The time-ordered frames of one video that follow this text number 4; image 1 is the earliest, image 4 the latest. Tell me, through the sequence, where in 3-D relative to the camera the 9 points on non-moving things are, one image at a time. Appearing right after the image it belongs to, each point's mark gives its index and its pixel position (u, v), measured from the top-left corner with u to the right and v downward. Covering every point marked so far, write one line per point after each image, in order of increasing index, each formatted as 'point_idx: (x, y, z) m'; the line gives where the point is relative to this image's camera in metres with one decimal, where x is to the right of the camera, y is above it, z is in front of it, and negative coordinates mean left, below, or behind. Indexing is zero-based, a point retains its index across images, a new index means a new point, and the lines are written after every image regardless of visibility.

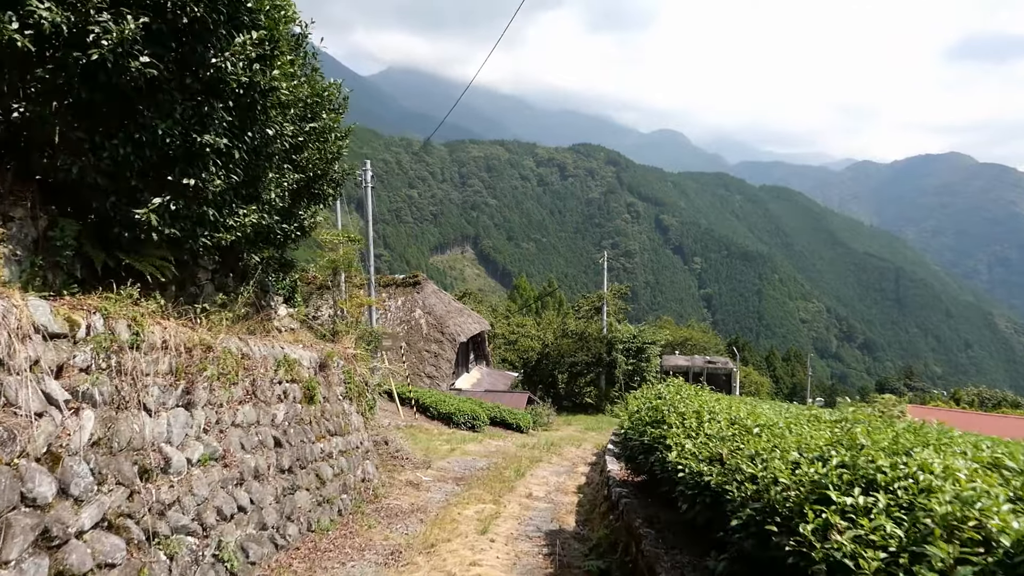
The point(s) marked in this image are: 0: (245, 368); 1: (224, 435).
0: (-2.1, -0.6, +5.7) m
1: (-2.1, -1.0, +5.1) m
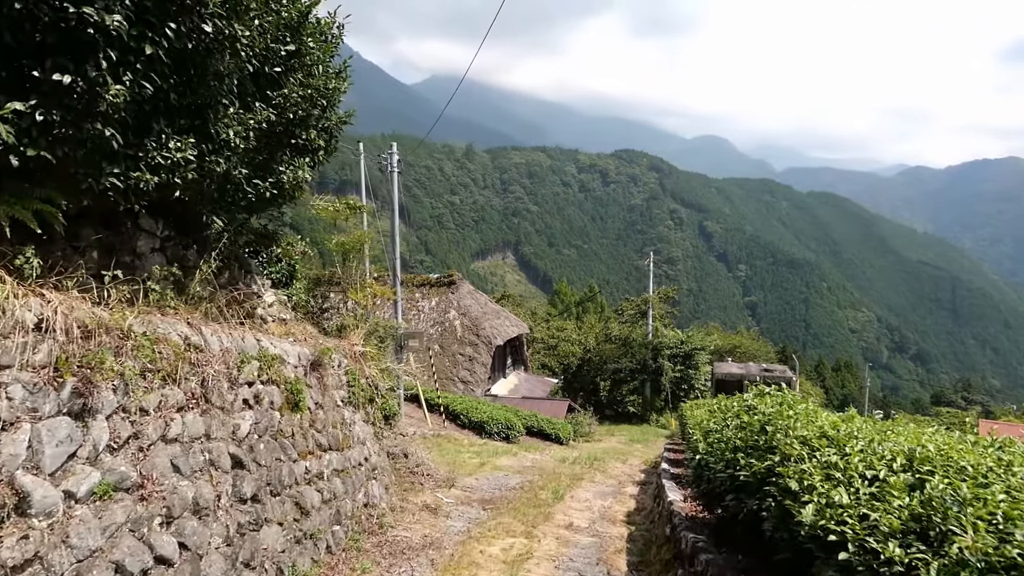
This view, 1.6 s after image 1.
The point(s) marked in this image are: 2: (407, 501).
0: (-1.9, -0.4, +4.2) m
1: (-1.9, -0.9, +3.6) m
2: (-1.1, -2.3, +7.7) m
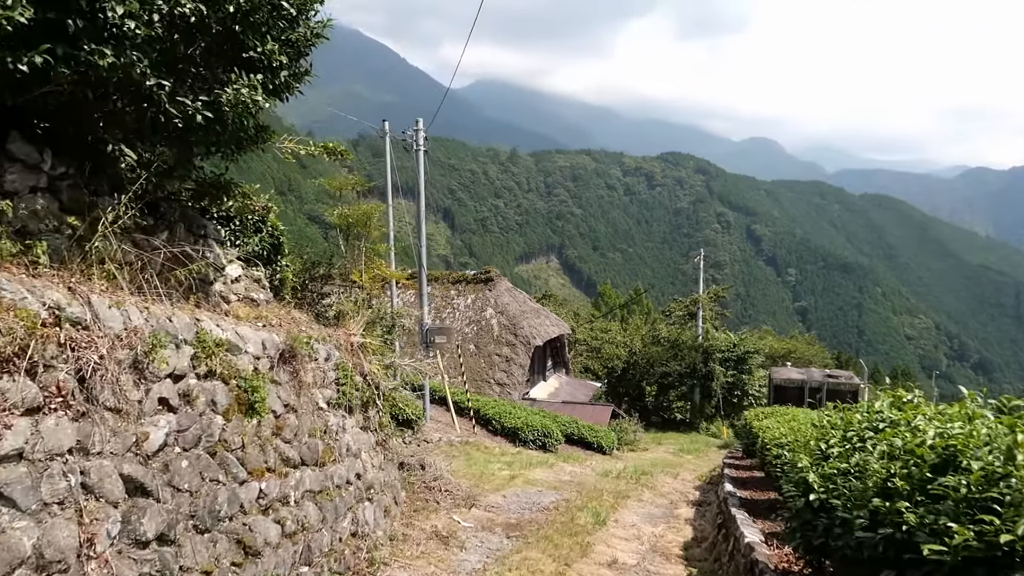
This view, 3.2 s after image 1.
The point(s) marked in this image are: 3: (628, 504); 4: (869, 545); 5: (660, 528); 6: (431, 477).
0: (-1.9, -0.2, +2.9) m
1: (-1.9, -0.6, +2.3) m
2: (-0.9, -2.1, +6.3) m
3: (+1.5, -2.8, +9.2) m
4: (+1.3, -0.9, +2.5) m
5: (+1.6, -2.7, +7.8) m
6: (-0.9, -2.2, +8.2) m
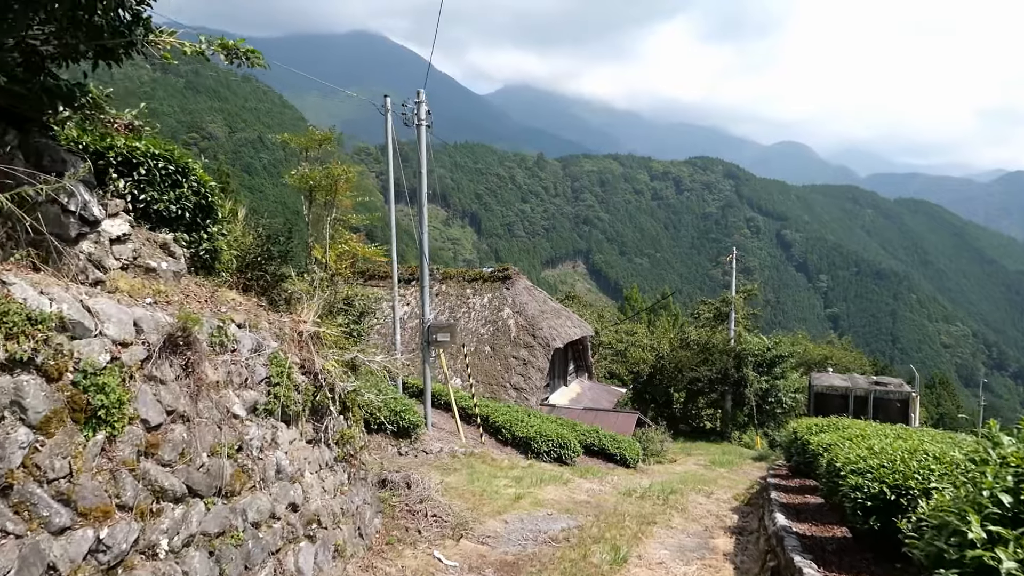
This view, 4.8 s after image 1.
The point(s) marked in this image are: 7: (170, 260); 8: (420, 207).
0: (-2.0, 0.0, +1.6) m
1: (-2.1, -0.4, +0.9) m
2: (-0.9, -1.9, +4.9) m
3: (+1.5, -2.7, +7.7) m
4: (+1.1, -0.7, +1.0) m
5: (+1.6, -2.5, +6.3) m
6: (-0.9, -2.0, +6.8) m
7: (-2.0, +0.2, +4.2) m
8: (-1.5, +1.4, +11.5) m
